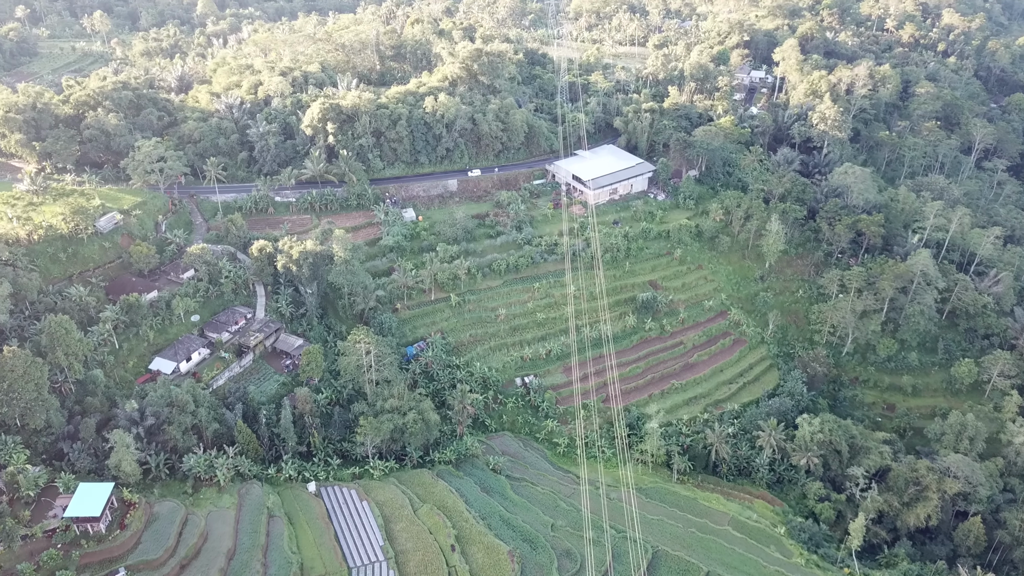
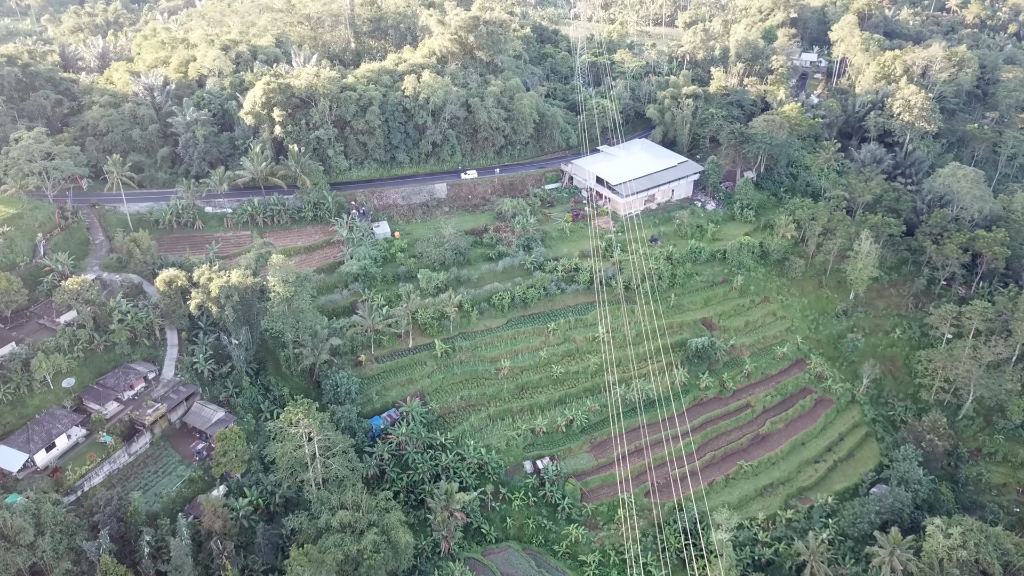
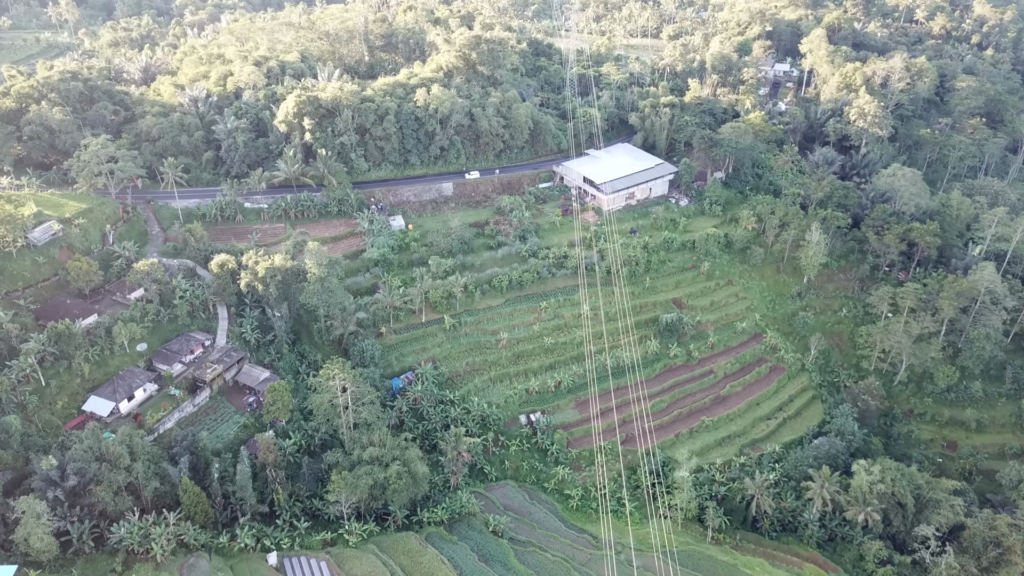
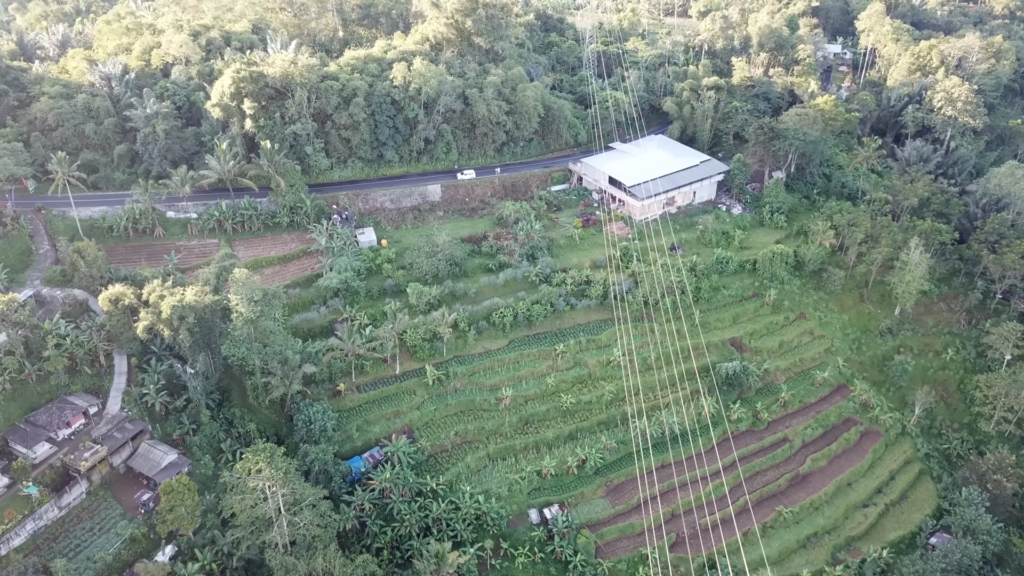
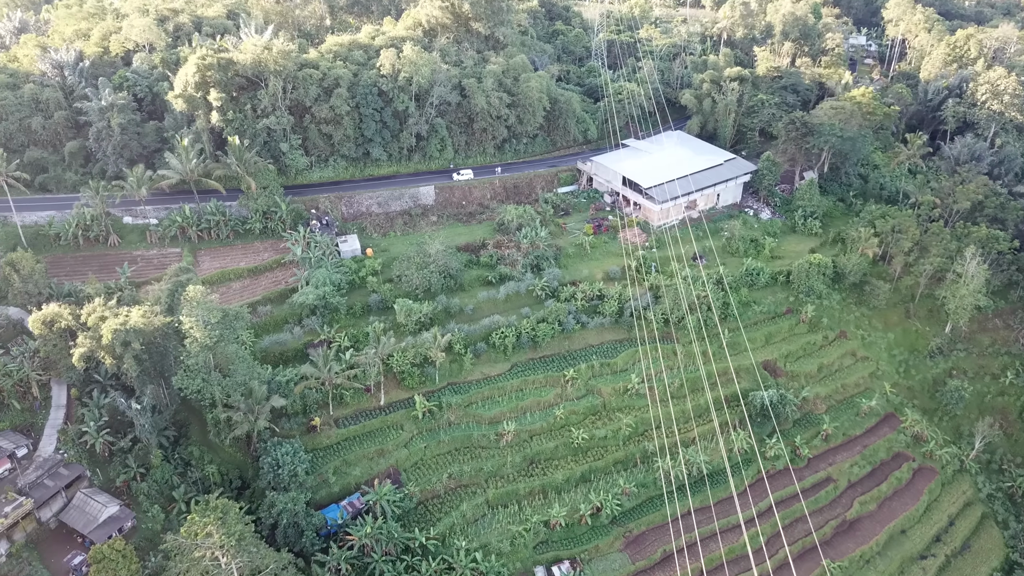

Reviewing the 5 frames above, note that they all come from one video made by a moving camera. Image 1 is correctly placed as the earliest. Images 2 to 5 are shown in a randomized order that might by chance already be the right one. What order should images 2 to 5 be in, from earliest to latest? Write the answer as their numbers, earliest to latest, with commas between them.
3, 2, 4, 5
